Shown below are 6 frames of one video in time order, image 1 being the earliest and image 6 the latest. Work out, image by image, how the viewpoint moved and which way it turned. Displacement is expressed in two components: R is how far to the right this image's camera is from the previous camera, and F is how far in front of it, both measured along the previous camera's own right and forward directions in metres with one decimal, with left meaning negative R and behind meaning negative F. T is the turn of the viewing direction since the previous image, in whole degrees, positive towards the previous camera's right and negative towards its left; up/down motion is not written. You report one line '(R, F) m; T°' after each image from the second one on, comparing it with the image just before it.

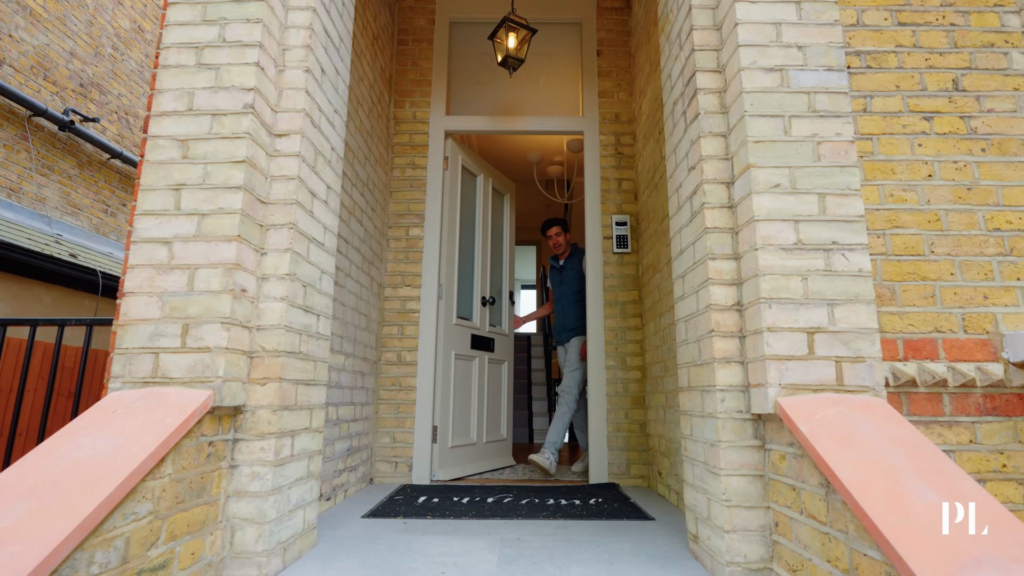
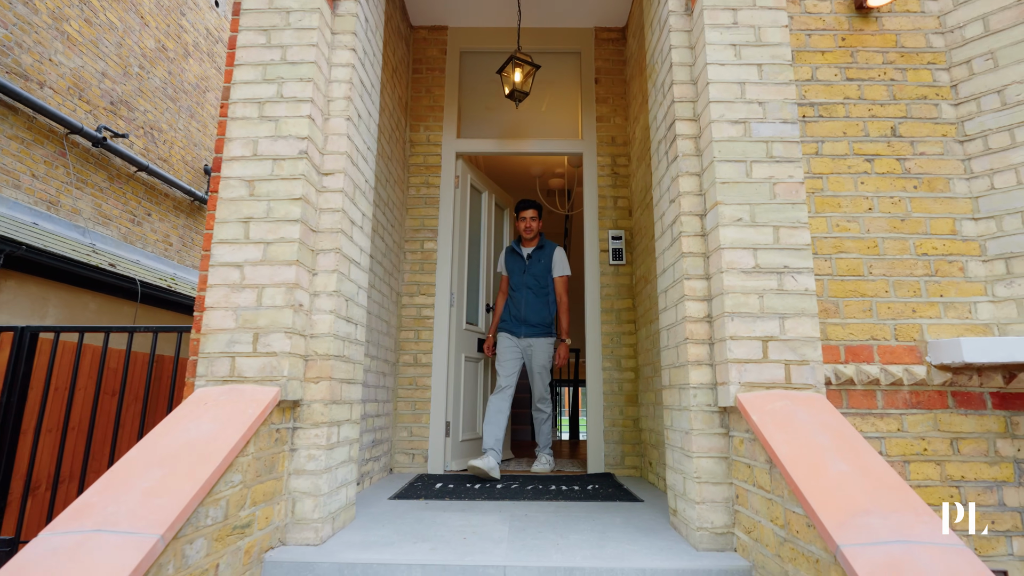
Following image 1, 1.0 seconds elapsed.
(0.0, -0.4) m; 0°
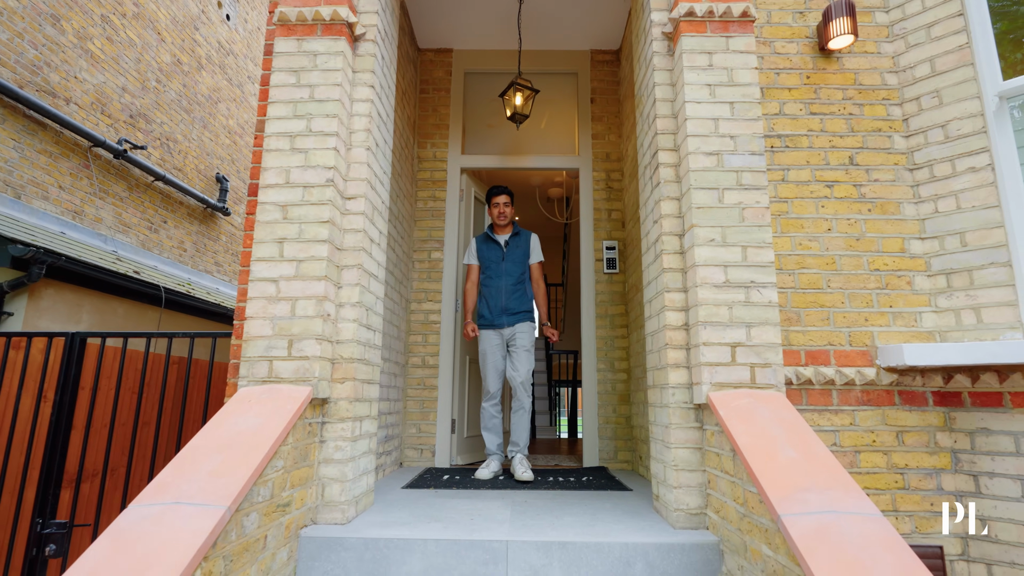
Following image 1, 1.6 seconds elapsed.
(0.0, -0.3) m; 0°
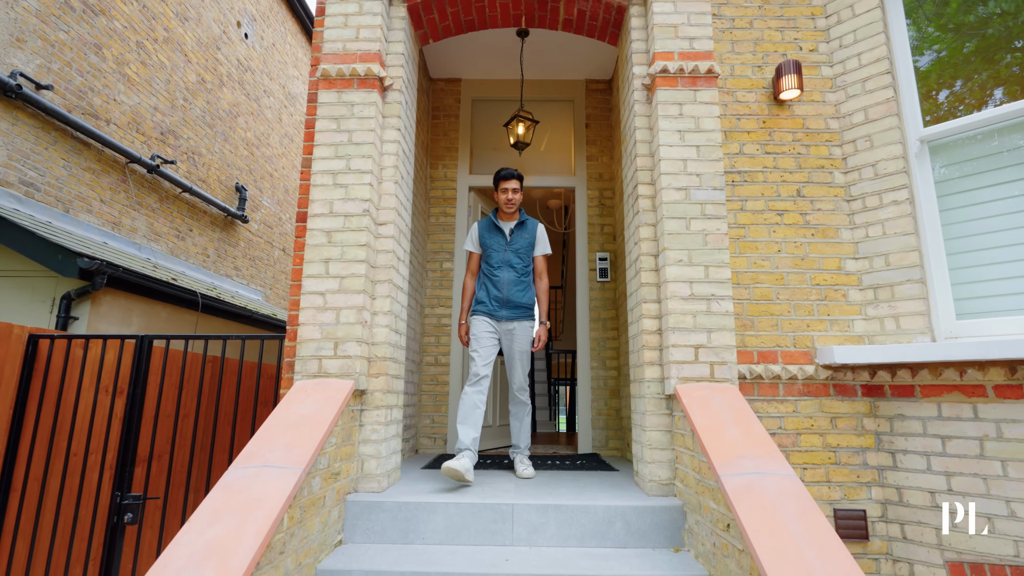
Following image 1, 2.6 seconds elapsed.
(0.0, -0.5) m; 0°
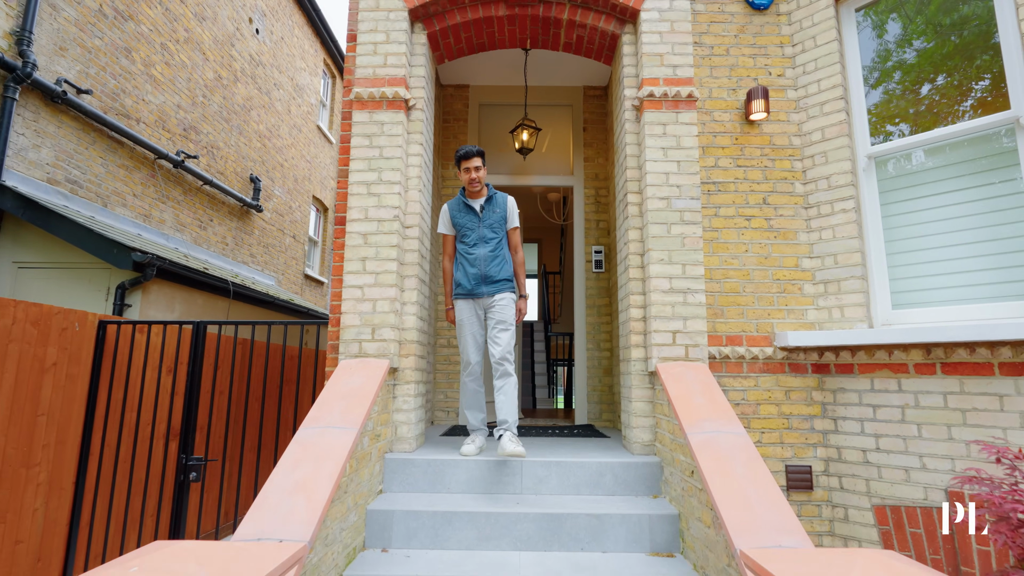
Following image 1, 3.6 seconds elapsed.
(-0.1, -0.5) m; 0°
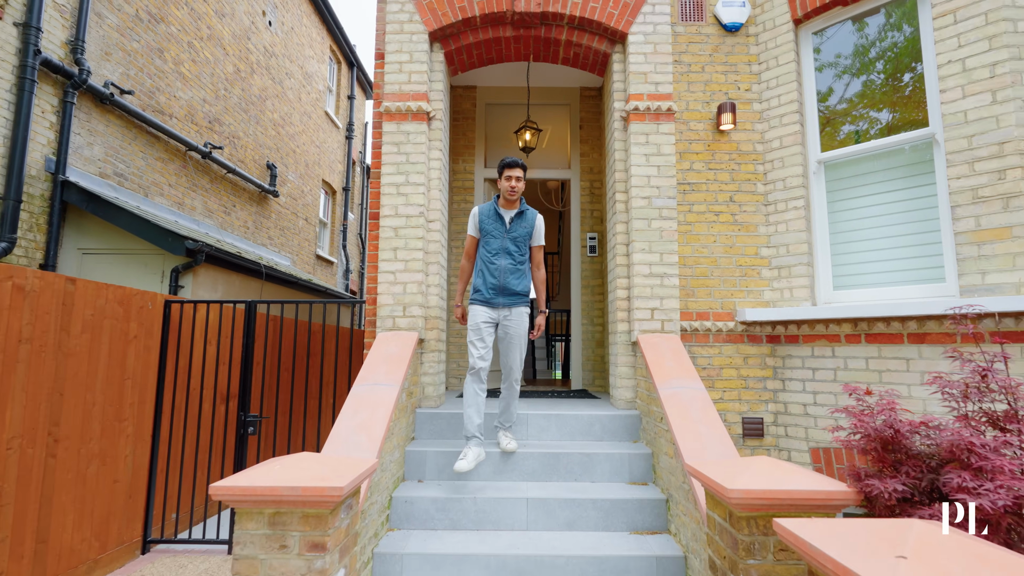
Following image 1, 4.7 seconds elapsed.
(-0.1, -0.7) m; 0°
